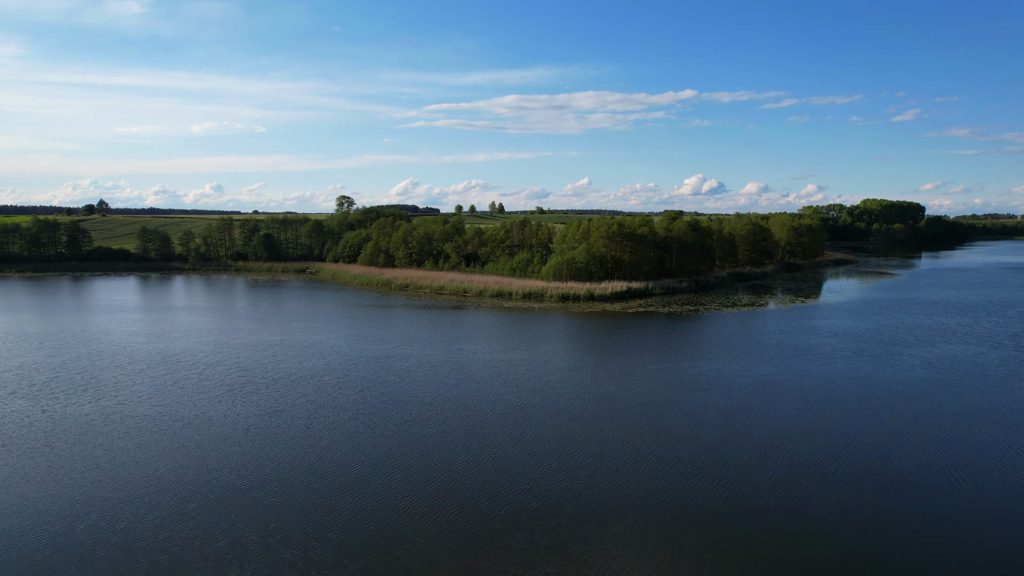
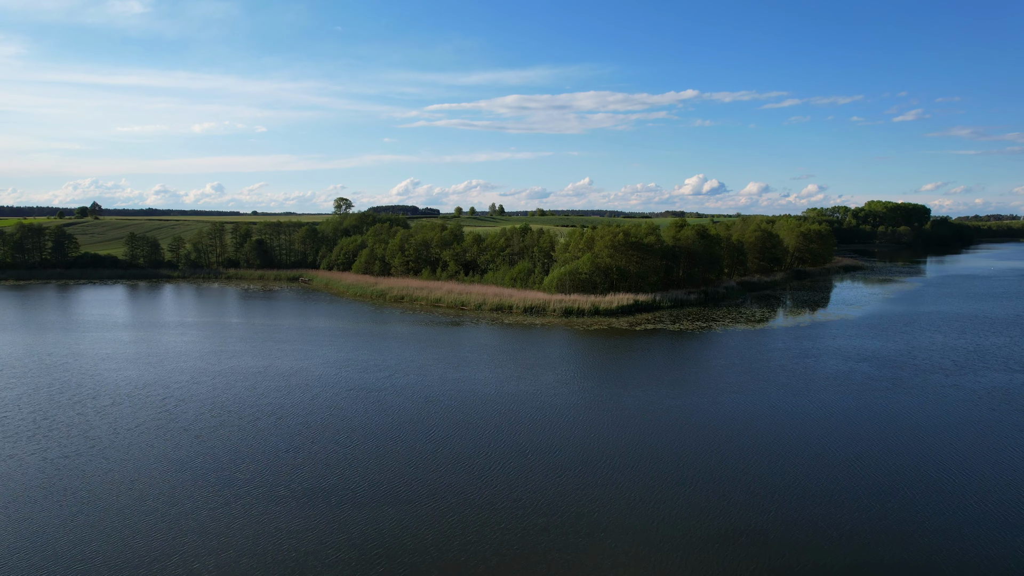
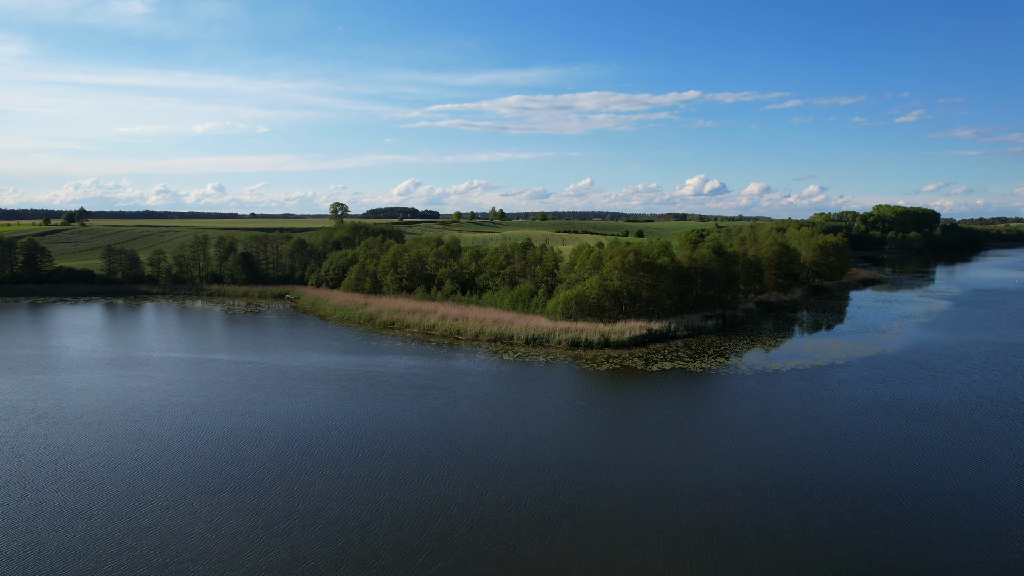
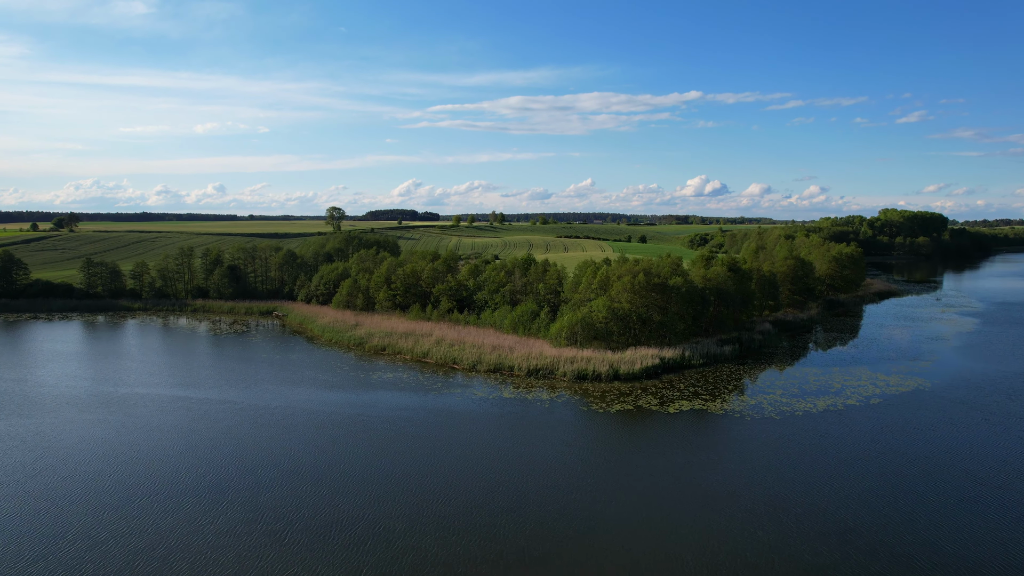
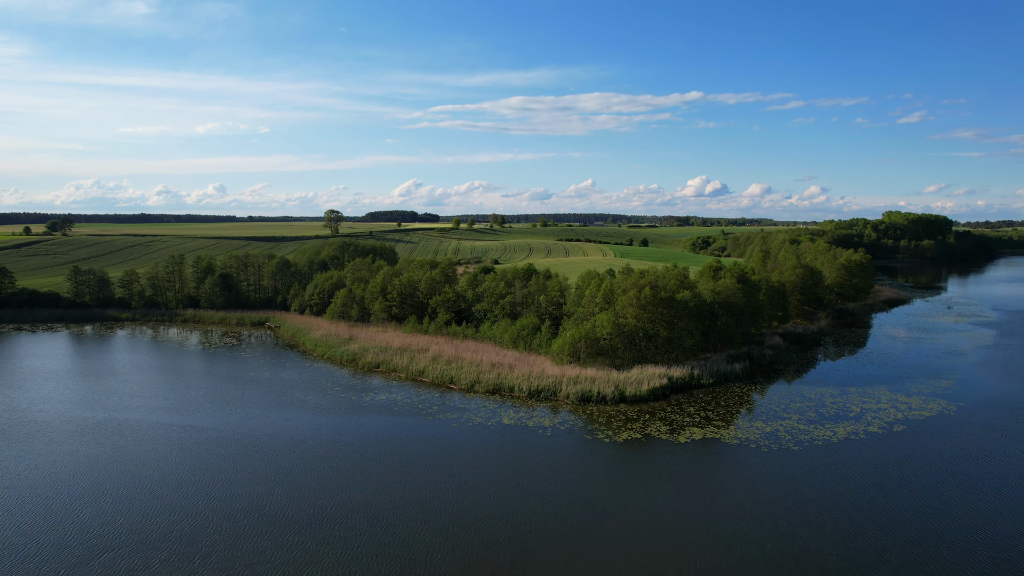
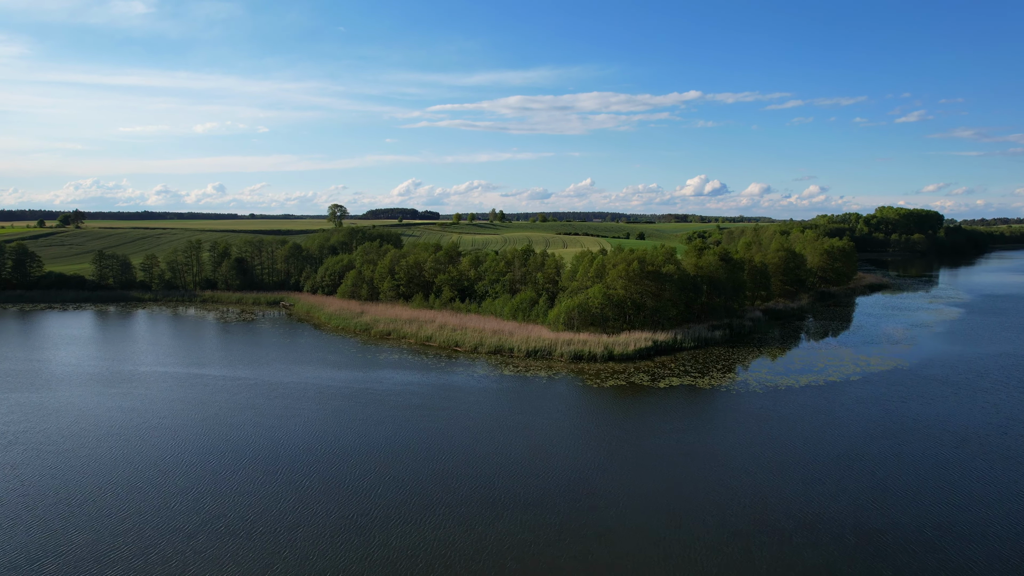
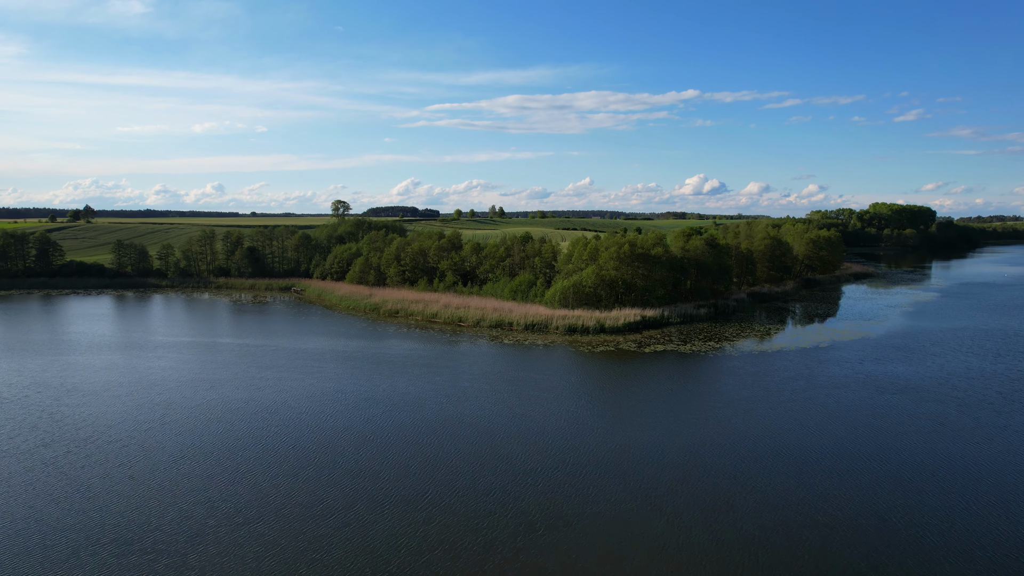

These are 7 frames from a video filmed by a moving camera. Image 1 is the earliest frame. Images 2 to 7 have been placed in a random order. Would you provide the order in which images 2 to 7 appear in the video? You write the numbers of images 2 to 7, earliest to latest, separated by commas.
2, 7, 3, 6, 4, 5
